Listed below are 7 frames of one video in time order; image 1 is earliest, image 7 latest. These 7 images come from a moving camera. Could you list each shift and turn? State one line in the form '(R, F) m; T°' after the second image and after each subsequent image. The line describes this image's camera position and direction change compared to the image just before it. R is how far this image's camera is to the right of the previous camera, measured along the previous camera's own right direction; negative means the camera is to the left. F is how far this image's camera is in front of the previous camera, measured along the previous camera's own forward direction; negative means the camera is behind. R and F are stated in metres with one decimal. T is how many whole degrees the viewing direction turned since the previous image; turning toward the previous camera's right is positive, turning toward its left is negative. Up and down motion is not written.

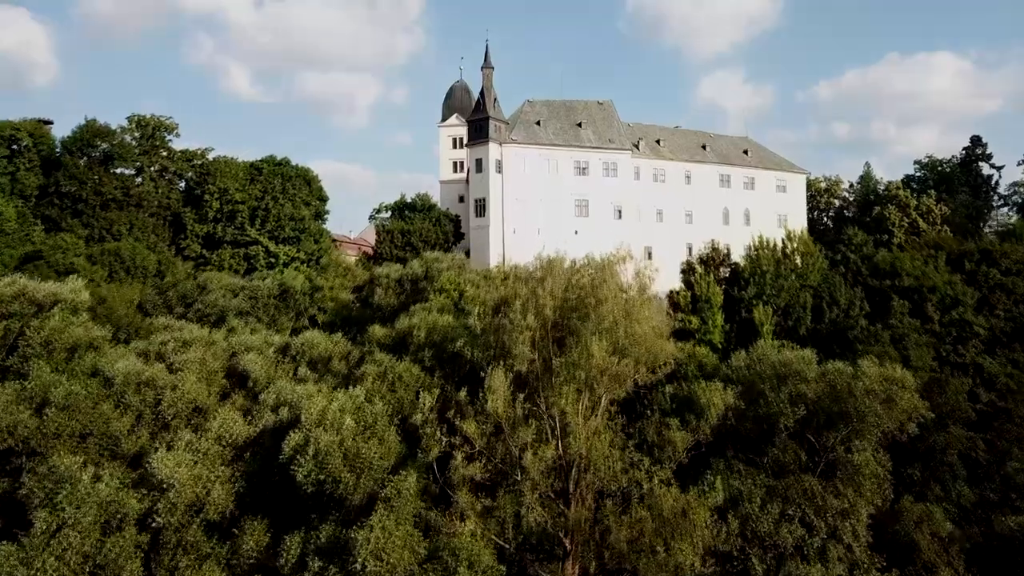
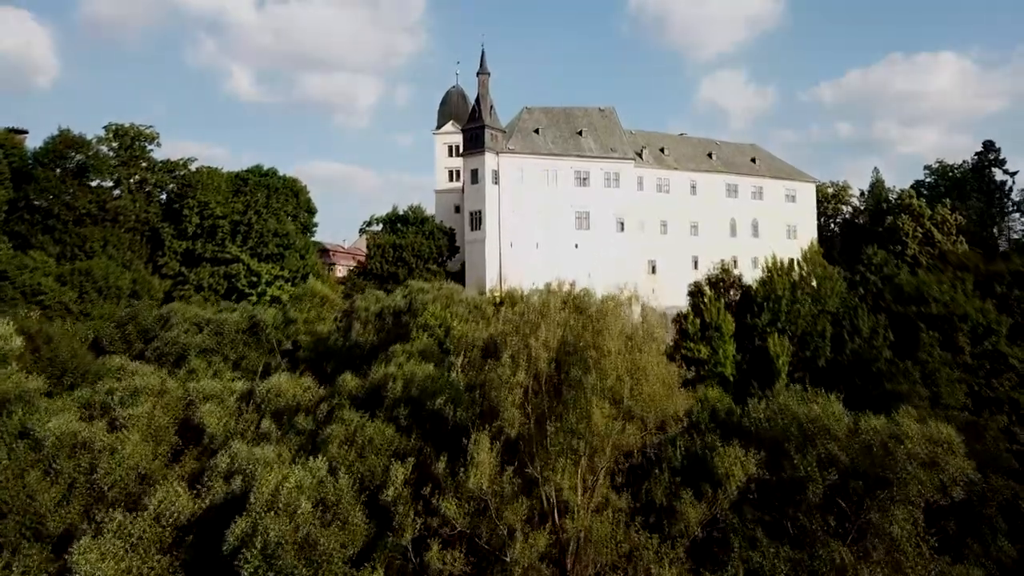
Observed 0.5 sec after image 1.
(+0.3, +2.5) m; 0°
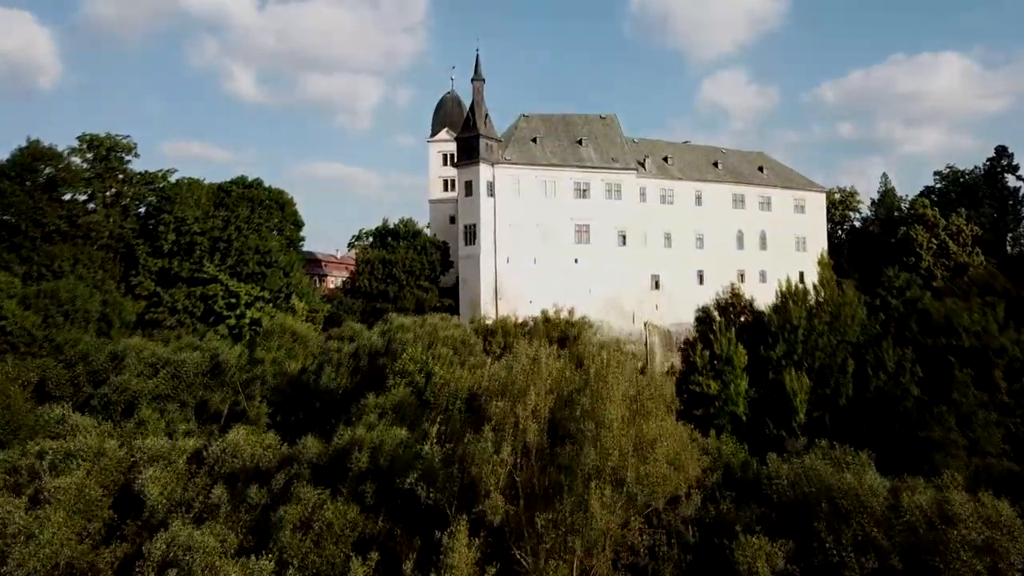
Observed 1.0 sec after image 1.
(+0.3, +2.5) m; 0°
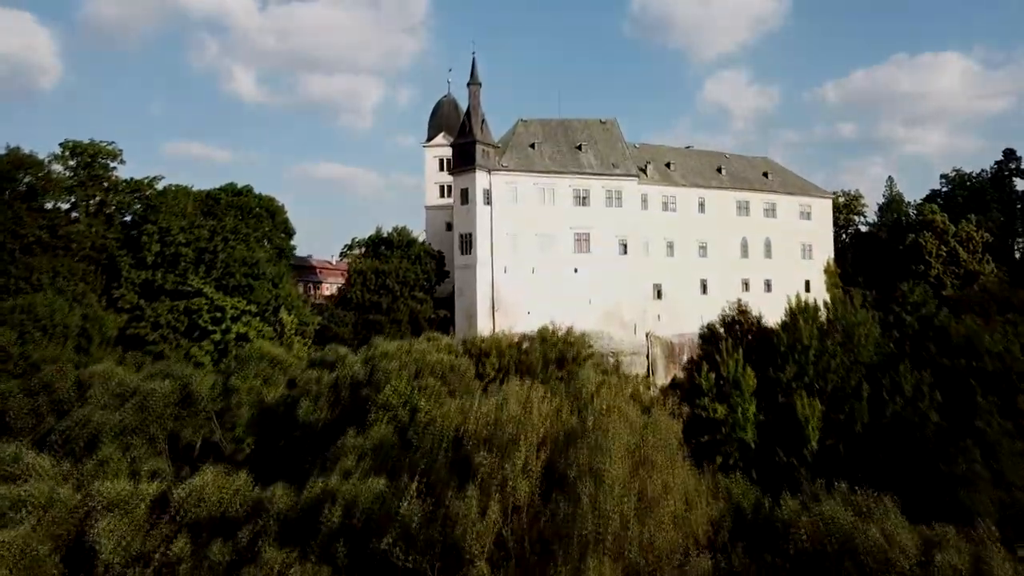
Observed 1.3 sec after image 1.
(+0.2, +1.5) m; 0°
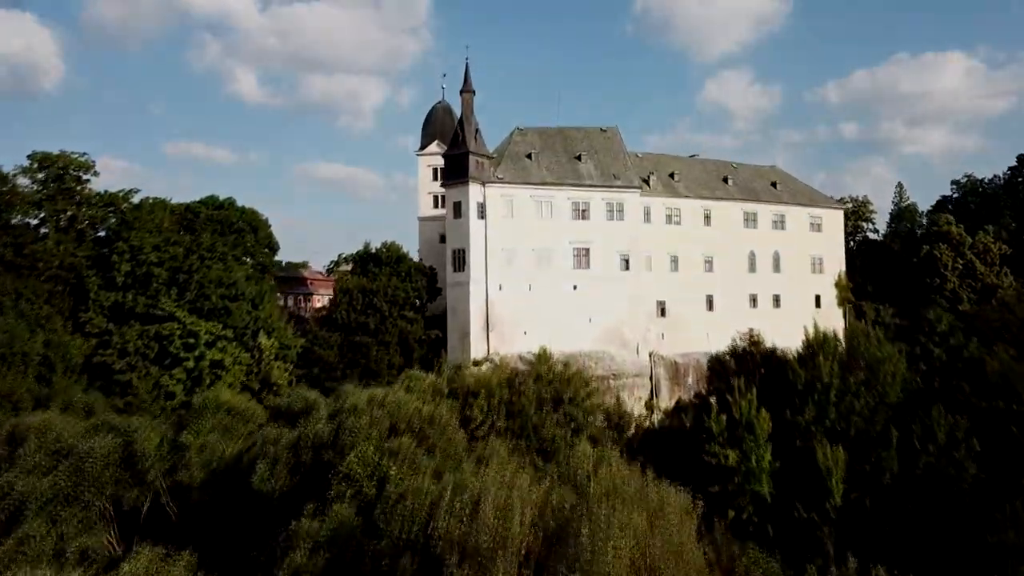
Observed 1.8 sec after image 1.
(+0.3, +2.5) m; 0°
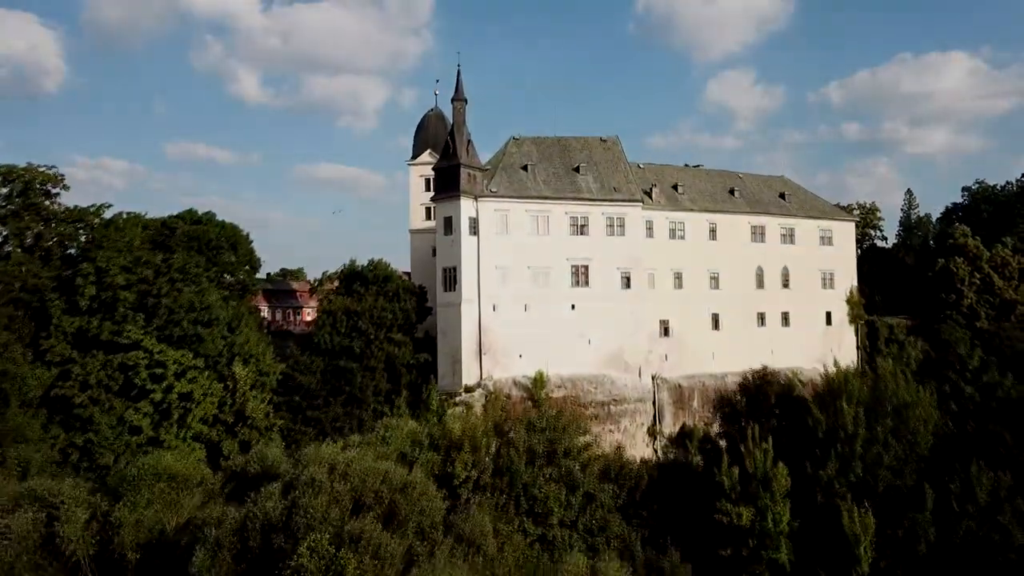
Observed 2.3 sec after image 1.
(+0.4, +2.5) m; 0°
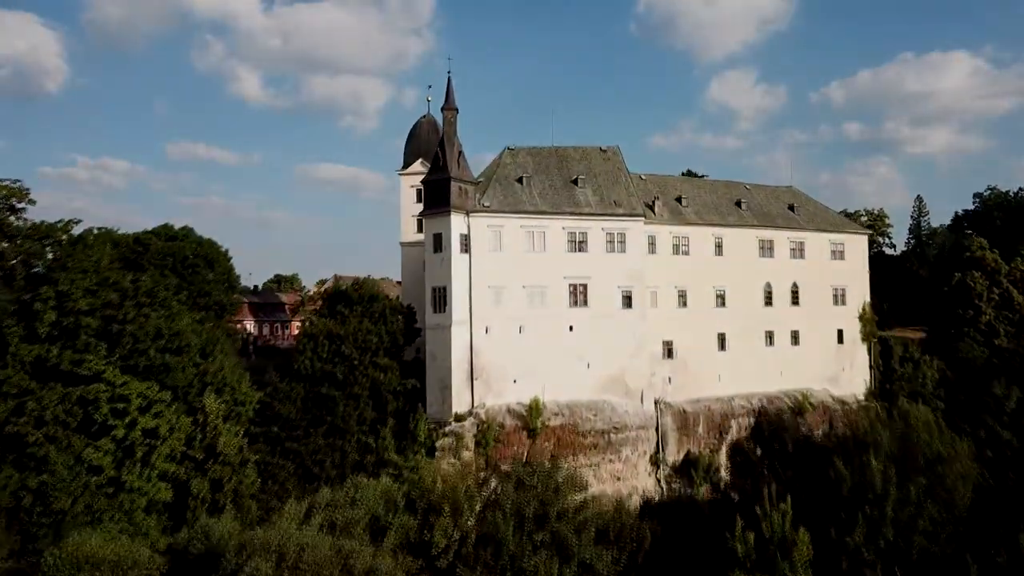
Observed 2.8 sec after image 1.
(+0.4, +2.4) m; 0°
